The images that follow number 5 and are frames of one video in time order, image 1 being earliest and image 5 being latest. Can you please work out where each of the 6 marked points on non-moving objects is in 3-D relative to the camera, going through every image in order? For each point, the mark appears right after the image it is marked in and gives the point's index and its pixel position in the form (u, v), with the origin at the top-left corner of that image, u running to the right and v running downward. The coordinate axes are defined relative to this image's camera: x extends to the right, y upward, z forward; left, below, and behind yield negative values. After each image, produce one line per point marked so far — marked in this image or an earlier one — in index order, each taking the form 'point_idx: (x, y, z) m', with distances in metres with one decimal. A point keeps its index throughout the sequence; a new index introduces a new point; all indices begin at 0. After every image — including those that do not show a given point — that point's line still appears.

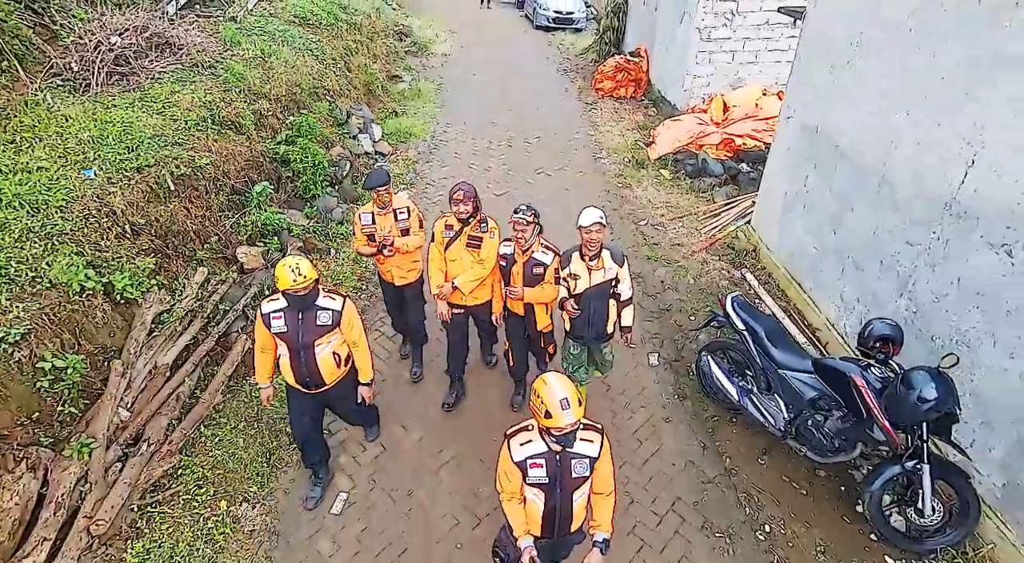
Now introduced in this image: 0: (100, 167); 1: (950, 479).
0: (-3.5, +1.0, +5.0) m
1: (+2.3, -1.0, +3.0) m
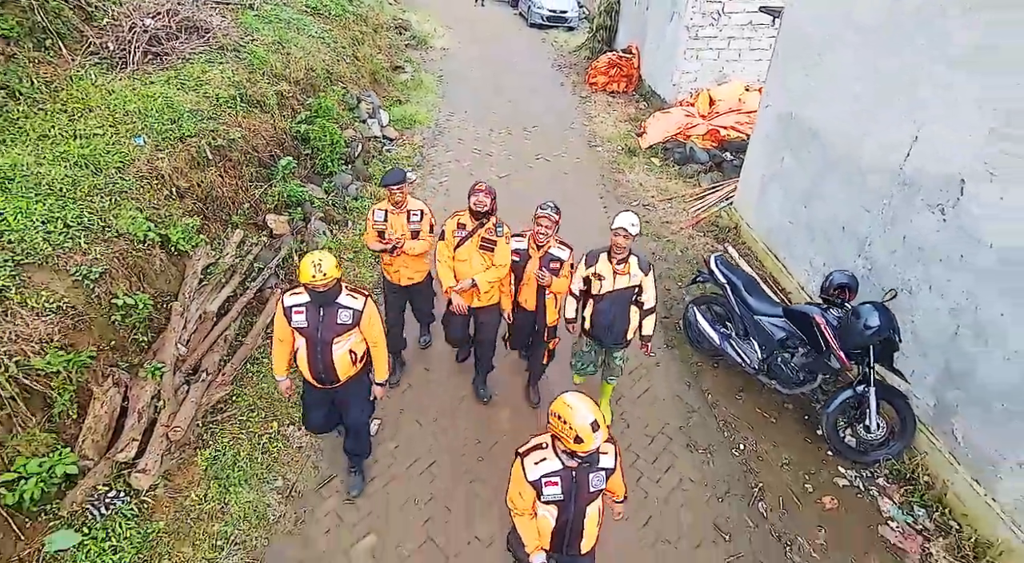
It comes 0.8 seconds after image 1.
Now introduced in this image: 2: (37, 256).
0: (-3.4, +1.3, +5.5) m
1: (+2.4, -0.8, +3.7) m
2: (-3.1, +0.1, +3.7) m
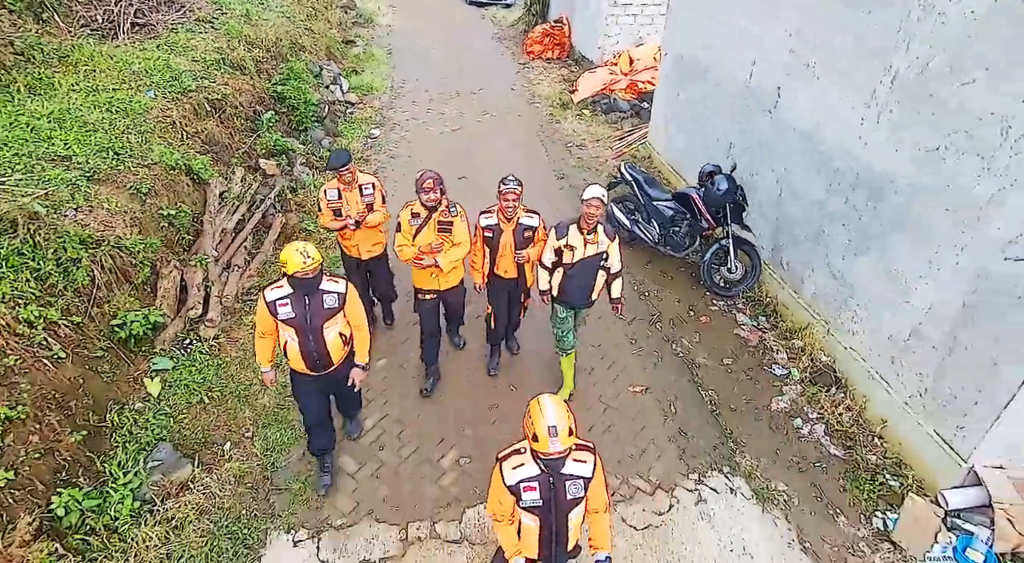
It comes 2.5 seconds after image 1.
0: (-4.0, +2.1, +6.6) m
1: (+2.1, +0.3, +5.3) m
2: (-3.4, +0.9, +4.9) m
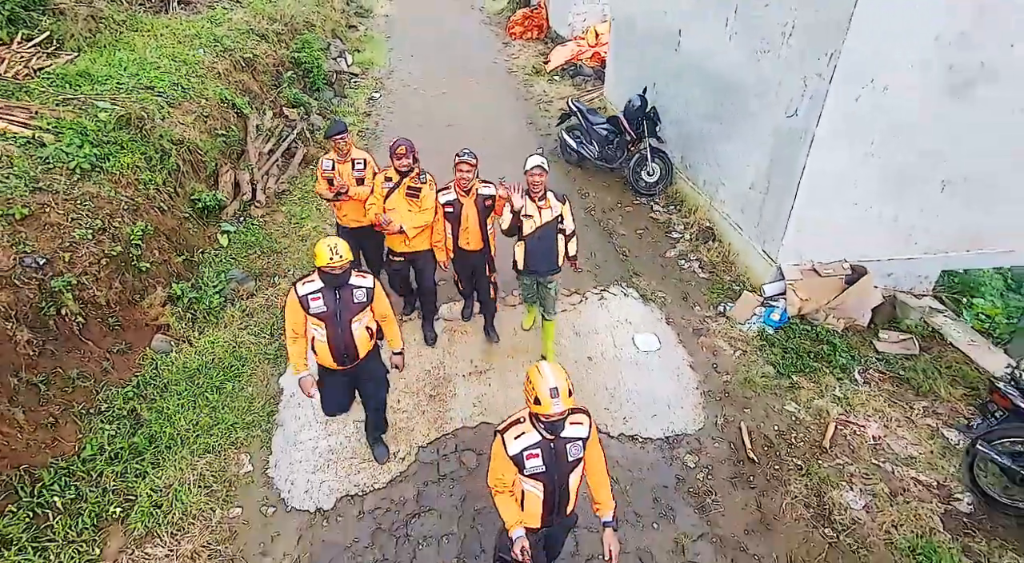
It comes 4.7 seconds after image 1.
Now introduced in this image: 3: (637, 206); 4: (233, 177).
0: (-4.3, +3.2, +8.3) m
1: (+1.8, +1.5, +7.0) m
2: (-3.7, +2.0, +6.6) m
3: (+1.5, +0.9, +6.9) m
4: (-3.1, +1.2, +6.5) m
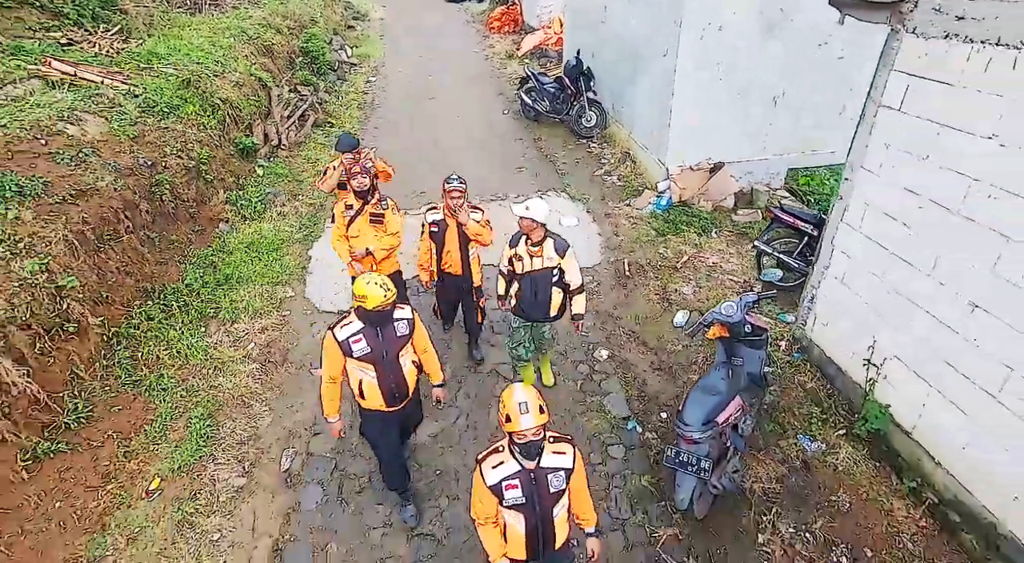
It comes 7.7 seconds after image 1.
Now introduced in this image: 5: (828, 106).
0: (-4.9, +4.2, +10.2) m
1: (+1.3, +2.6, +8.9) m
2: (-4.2, +3.0, +8.5) m
3: (+1.0, +2.0, +8.8) m
4: (-3.6, +2.1, +8.4) m
5: (+3.5, +2.0, +6.6) m
